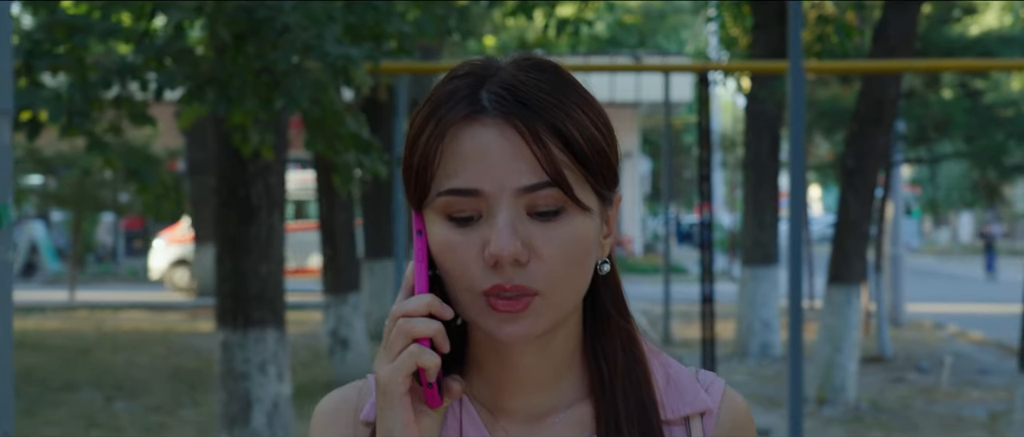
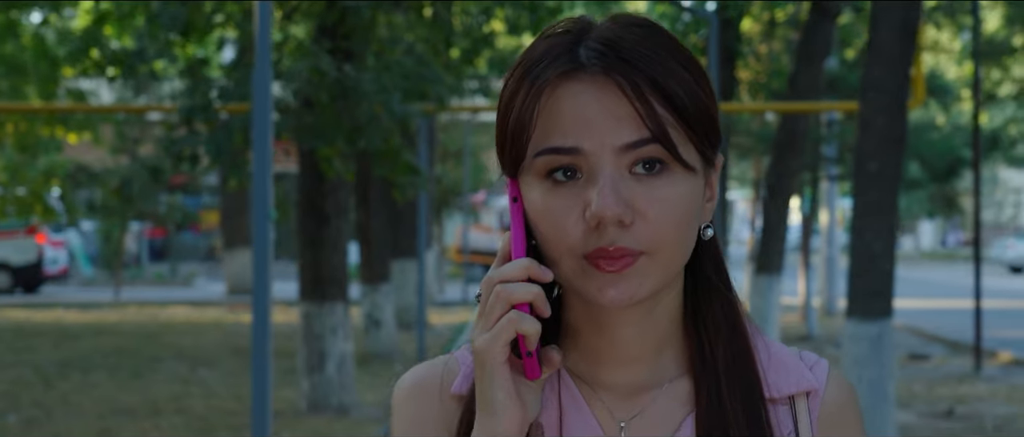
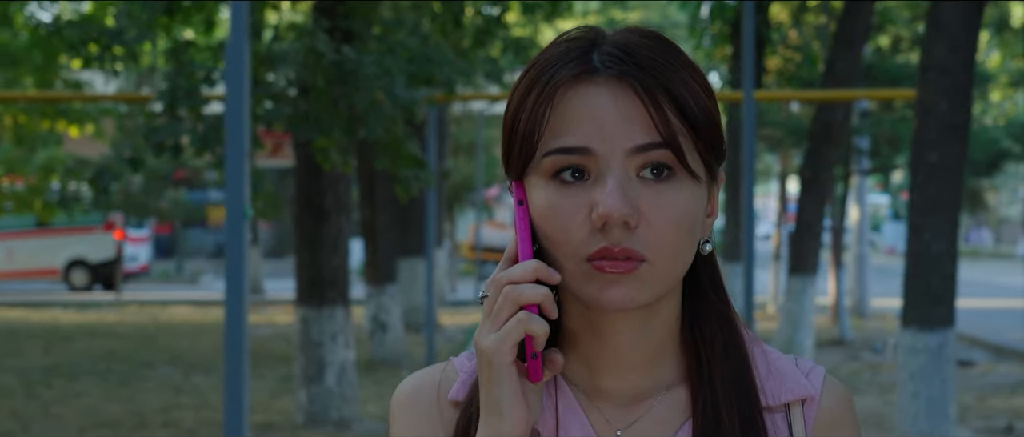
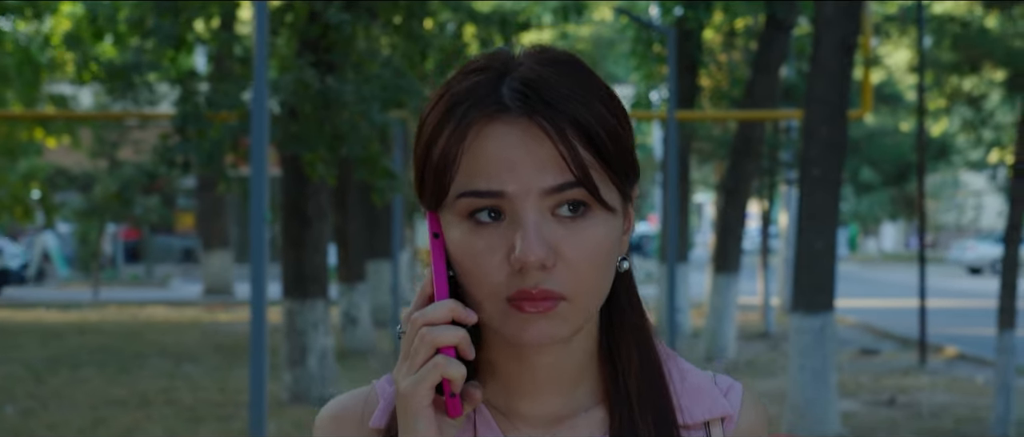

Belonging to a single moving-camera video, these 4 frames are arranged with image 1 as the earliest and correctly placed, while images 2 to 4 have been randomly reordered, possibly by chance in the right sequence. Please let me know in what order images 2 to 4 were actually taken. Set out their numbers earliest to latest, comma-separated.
3, 2, 4
